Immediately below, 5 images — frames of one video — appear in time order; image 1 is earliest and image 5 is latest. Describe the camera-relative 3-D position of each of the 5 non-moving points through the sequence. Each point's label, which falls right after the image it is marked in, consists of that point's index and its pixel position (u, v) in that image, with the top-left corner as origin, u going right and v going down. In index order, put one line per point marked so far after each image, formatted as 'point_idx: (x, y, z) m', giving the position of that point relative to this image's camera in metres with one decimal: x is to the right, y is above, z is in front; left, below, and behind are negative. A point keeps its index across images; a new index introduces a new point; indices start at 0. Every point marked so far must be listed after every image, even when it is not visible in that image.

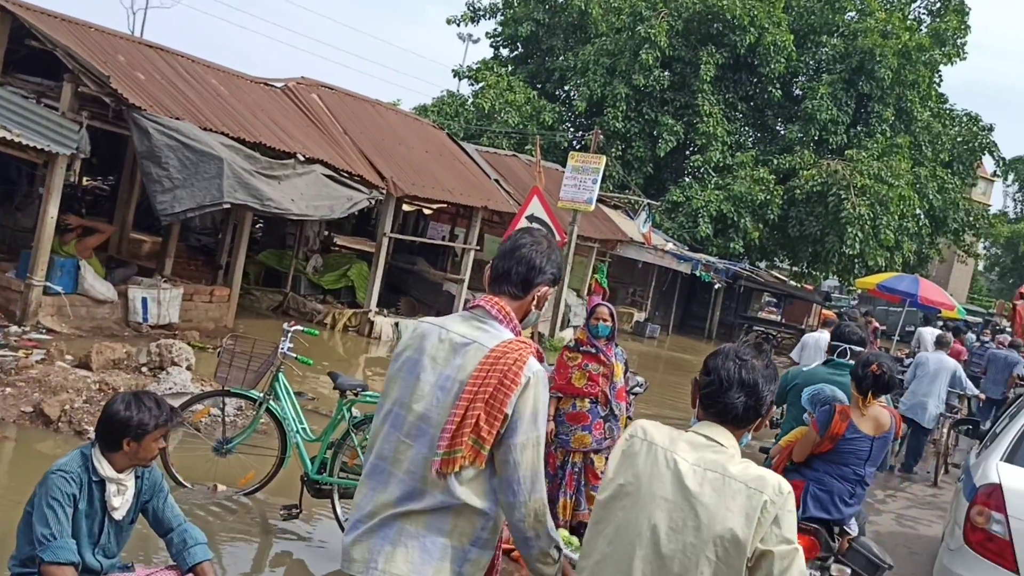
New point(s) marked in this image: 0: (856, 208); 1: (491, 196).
0: (+6.5, +1.5, +18.0) m
1: (-0.2, +1.2, +12.0) m
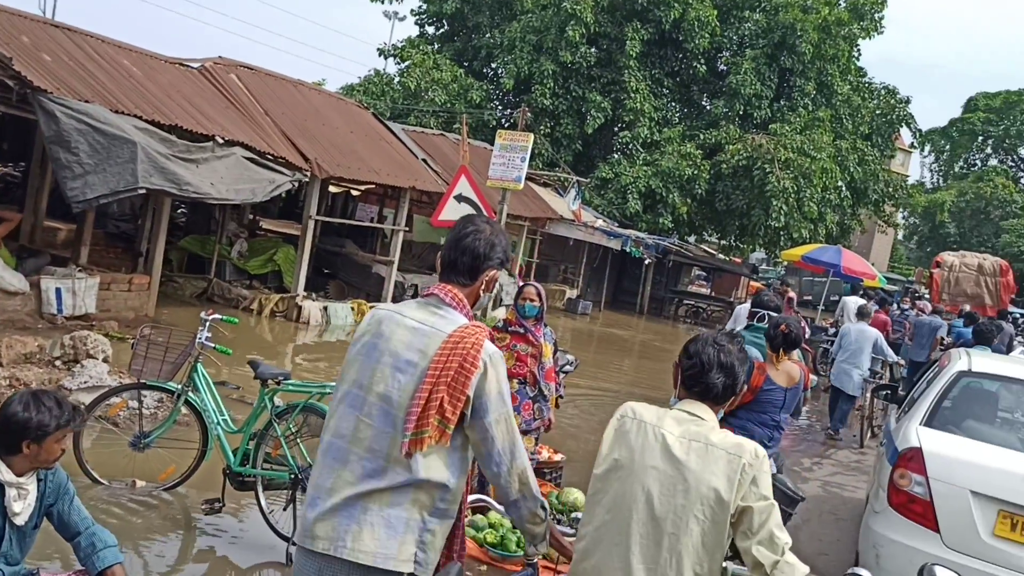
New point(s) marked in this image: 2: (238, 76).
0: (+5.2, +2.1, +18.3) m
1: (-1.1, +1.4, +11.9) m
2: (-3.0, +2.3, +10.3) m
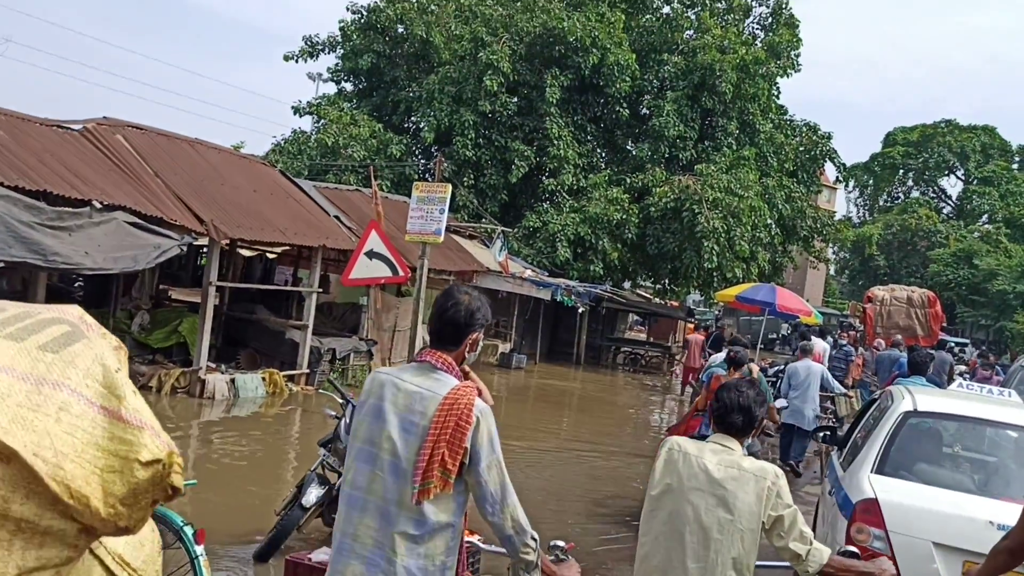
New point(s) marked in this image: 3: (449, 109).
0: (+3.7, +1.3, +18.1) m
1: (-2.1, +0.6, +11.2) m
2: (-3.9, +1.5, +9.6) m
3: (-1.3, +3.6, +19.1) m
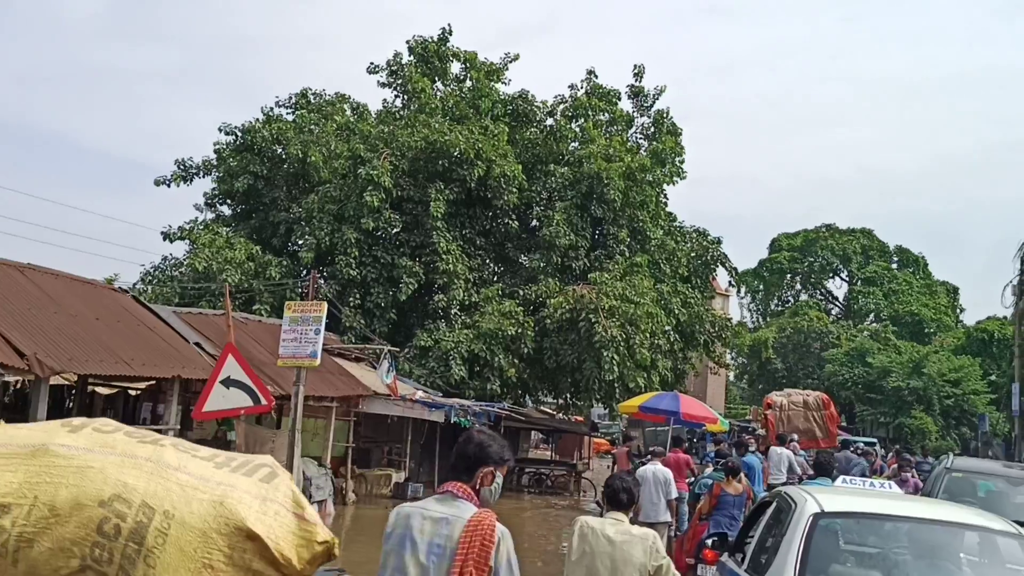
0: (+1.7, -0.8, +17.5) m
1: (-3.4, -0.8, +10.0) m
2: (-5.0, +0.2, +8.3) m
3: (-3.5, +1.1, +18.2) m
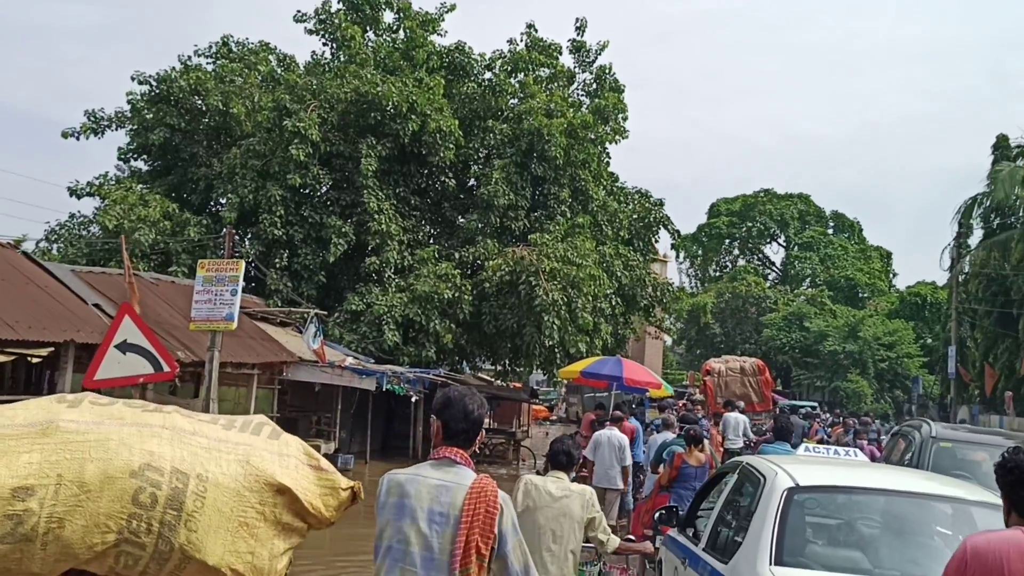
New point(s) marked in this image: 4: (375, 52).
0: (+0.6, -0.1, +16.7) m
1: (-4.0, -0.4, +8.9) m
2: (-5.5, +0.6, +7.1) m
3: (-4.6, +1.9, +17.1) m
4: (-2.7, +4.7, +19.1) m
